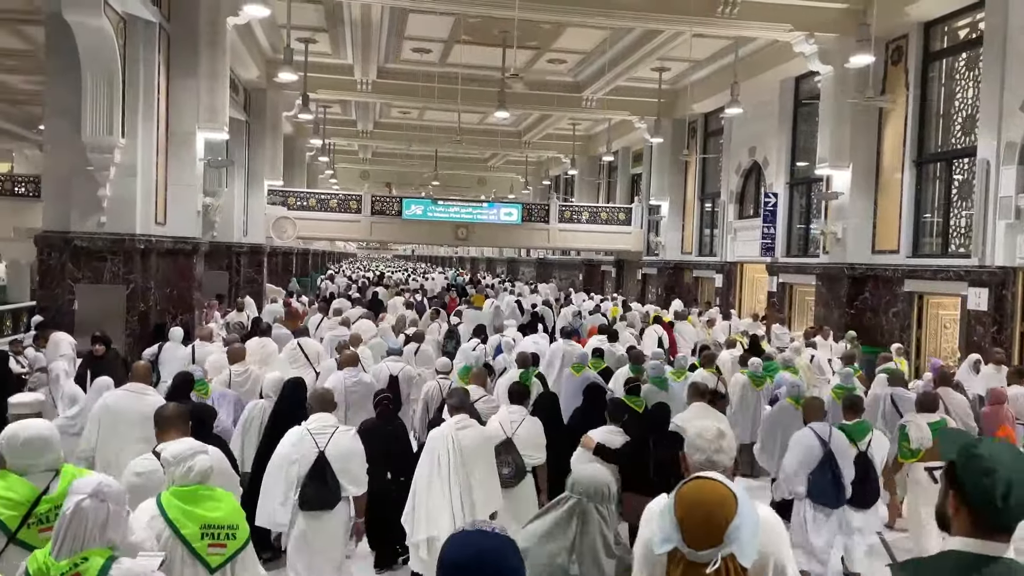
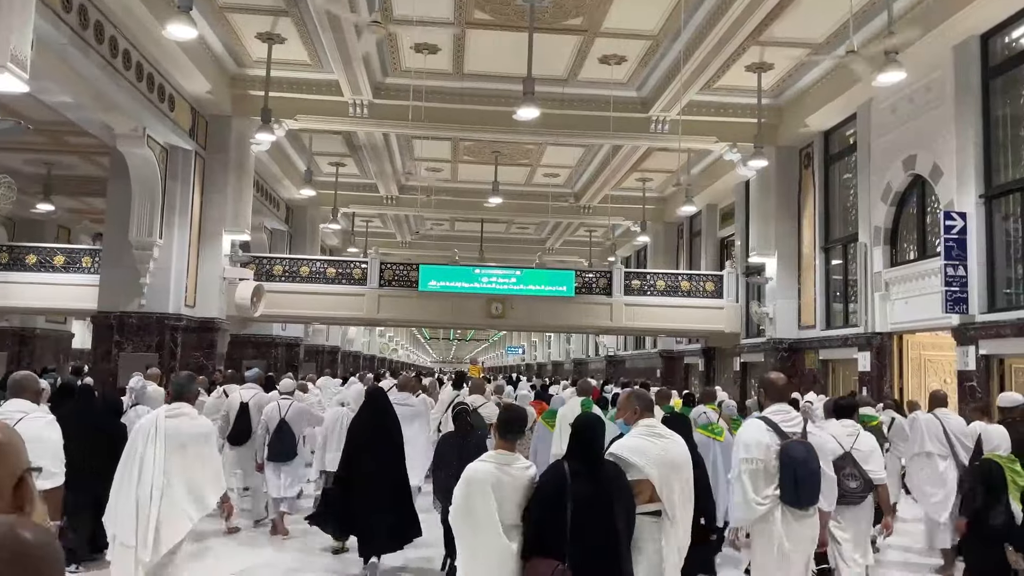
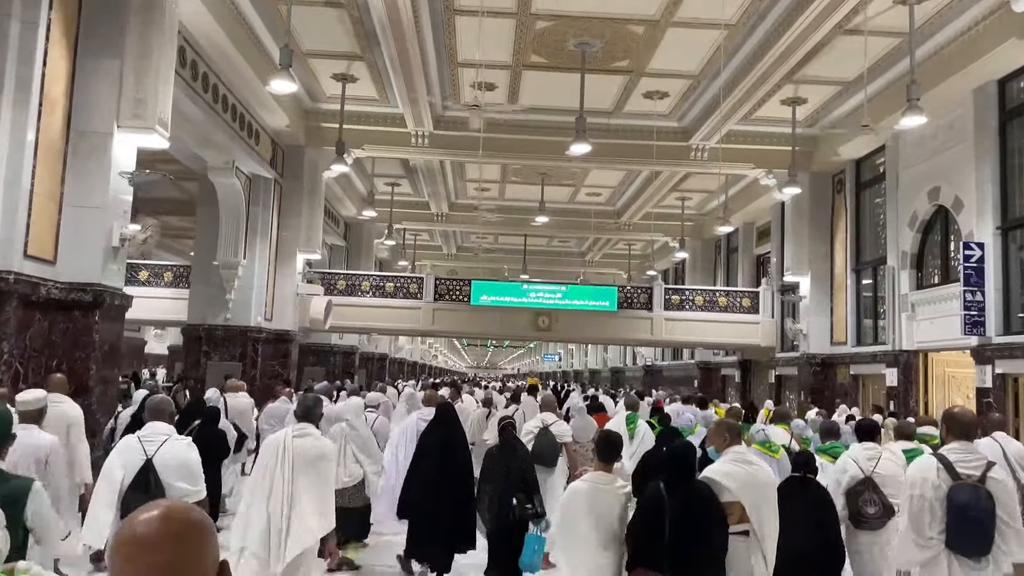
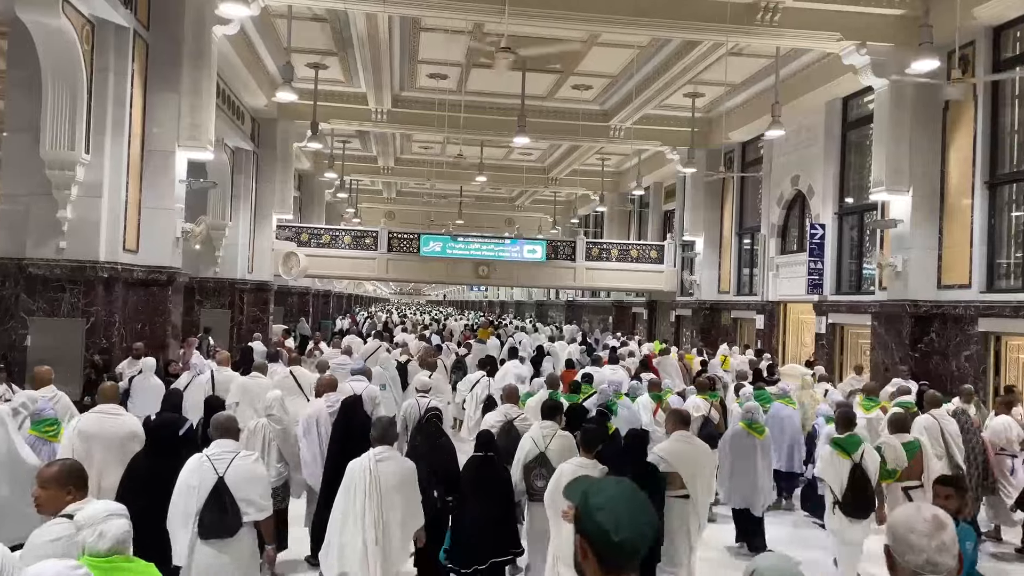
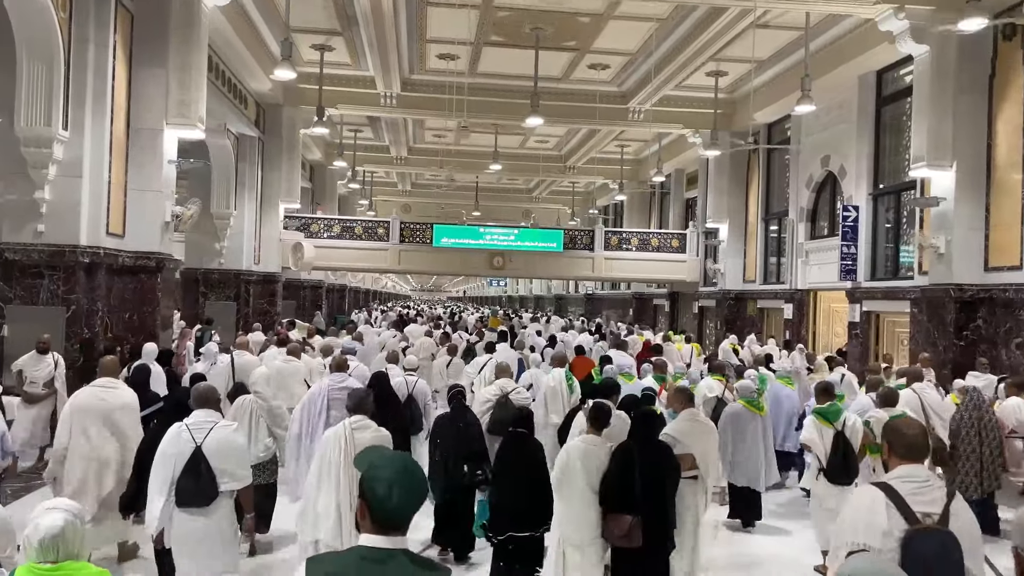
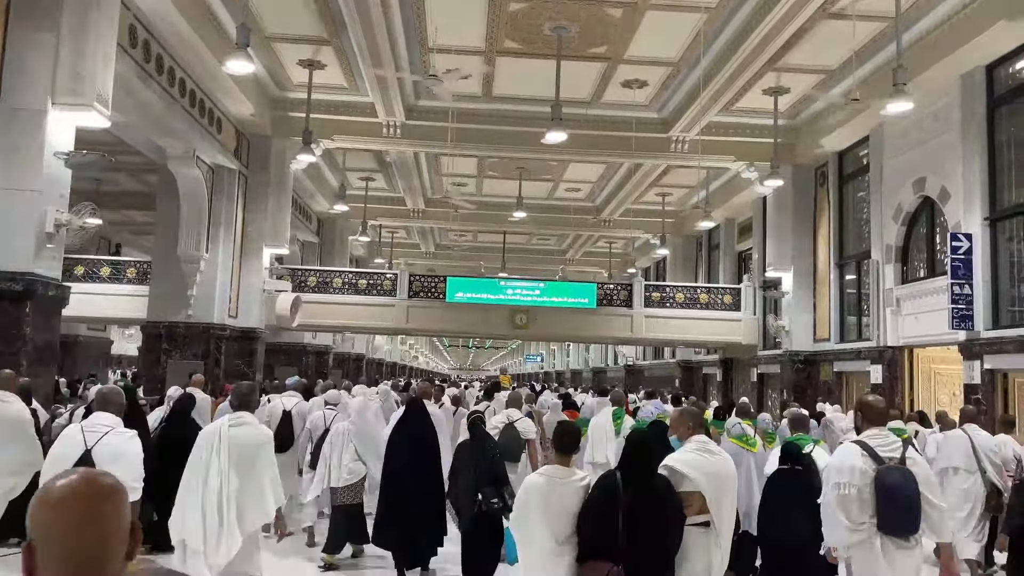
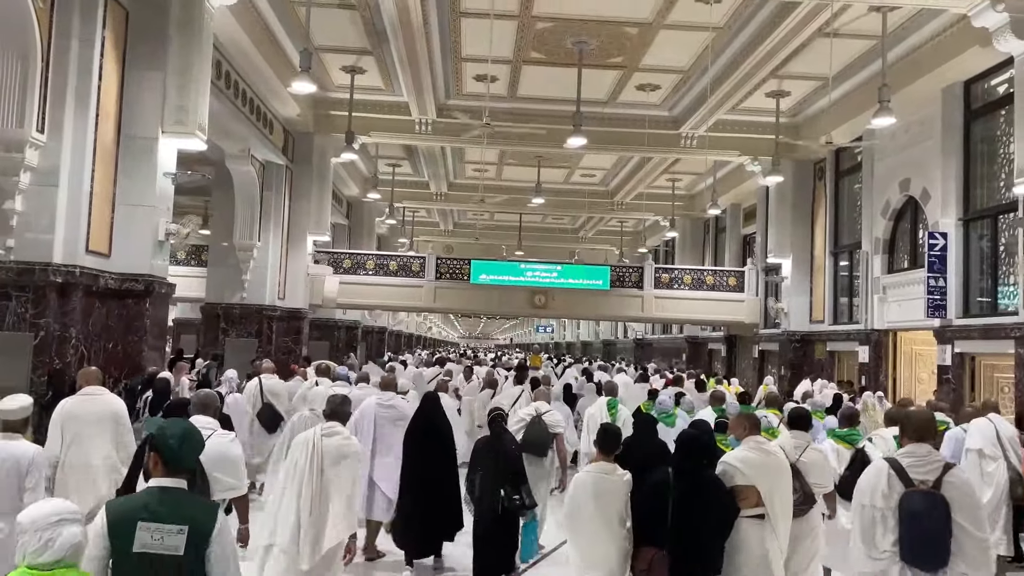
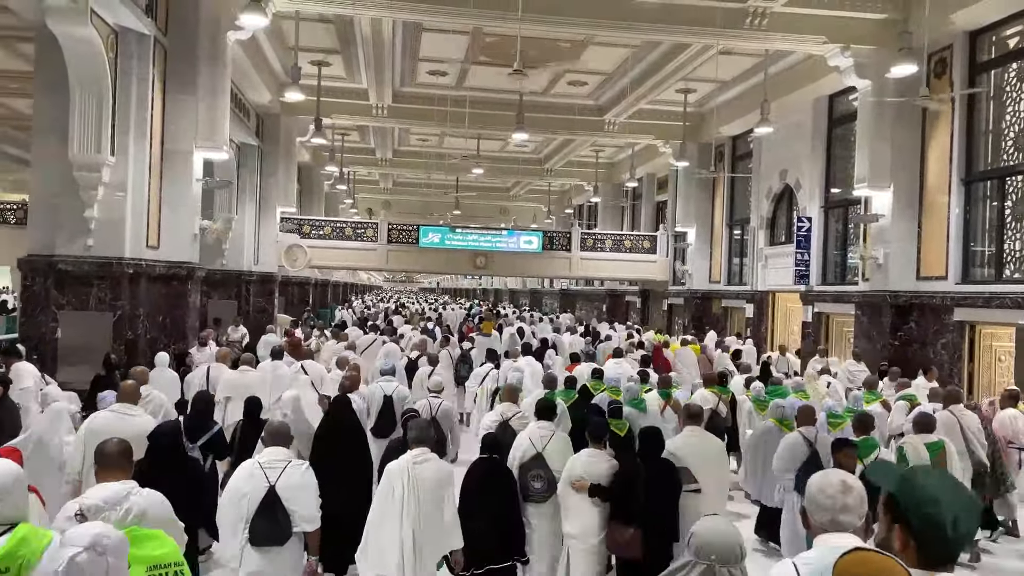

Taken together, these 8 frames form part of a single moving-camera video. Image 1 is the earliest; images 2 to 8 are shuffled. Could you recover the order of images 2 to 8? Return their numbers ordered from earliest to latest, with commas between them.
8, 4, 5, 7, 3, 6, 2
